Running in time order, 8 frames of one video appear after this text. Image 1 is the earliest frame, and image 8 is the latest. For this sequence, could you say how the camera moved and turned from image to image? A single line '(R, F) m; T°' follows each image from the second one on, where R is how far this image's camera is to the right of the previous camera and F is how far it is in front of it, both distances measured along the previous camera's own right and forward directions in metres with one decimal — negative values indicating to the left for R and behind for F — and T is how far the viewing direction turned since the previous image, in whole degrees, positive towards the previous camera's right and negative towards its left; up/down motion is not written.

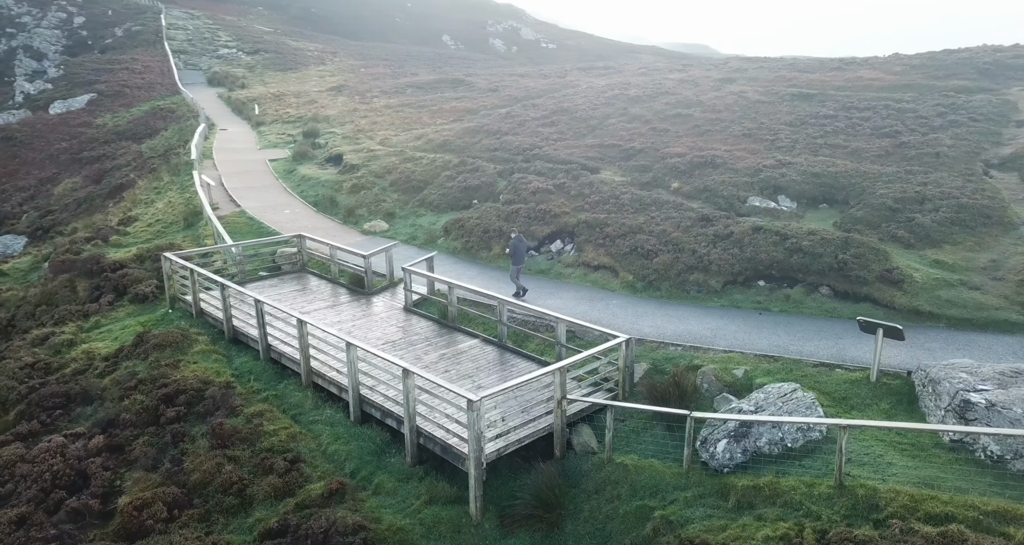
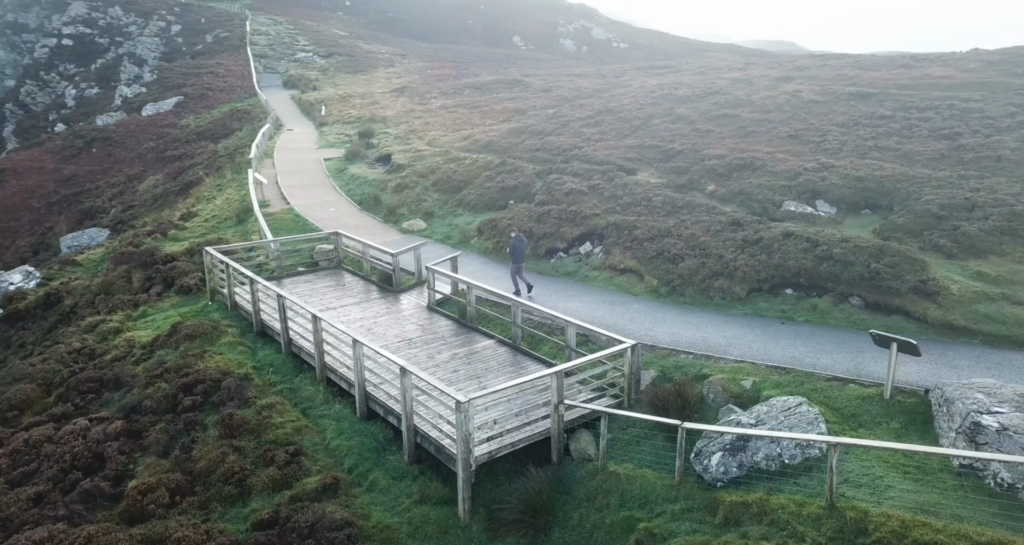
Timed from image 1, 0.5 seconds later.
(+1.1, +0.1) m; -5°
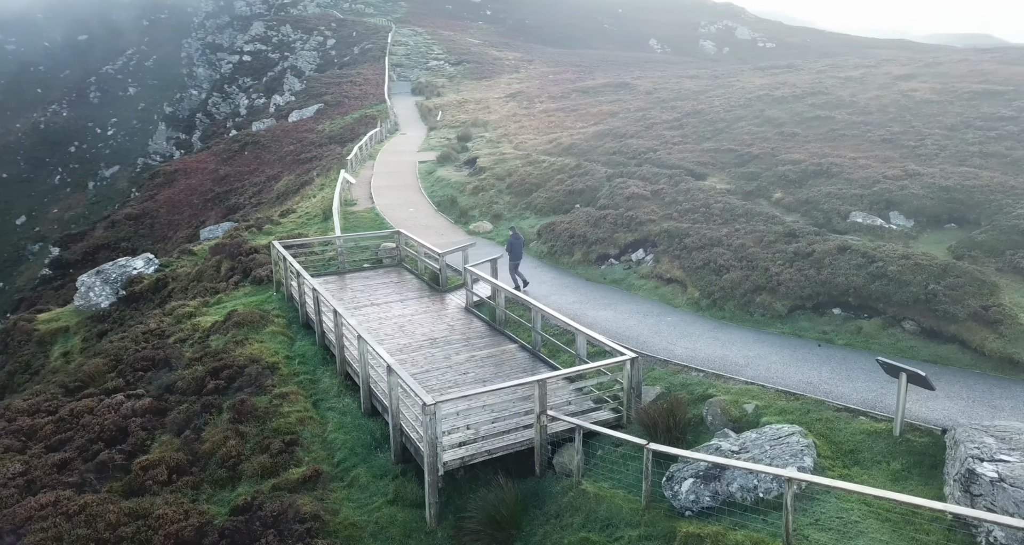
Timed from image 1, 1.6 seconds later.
(+2.3, +0.5) m; -11°
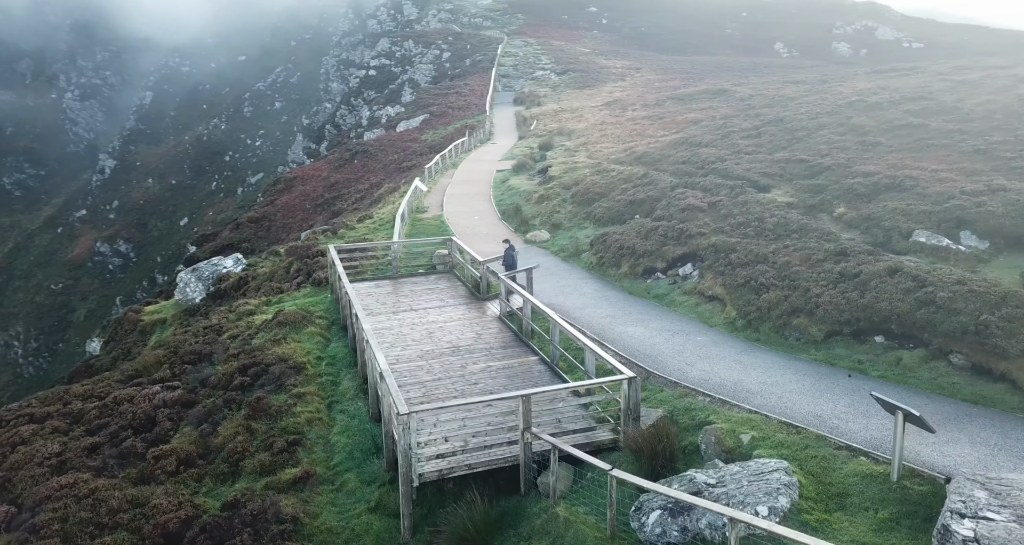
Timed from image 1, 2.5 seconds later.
(+1.9, +0.4) m; -9°
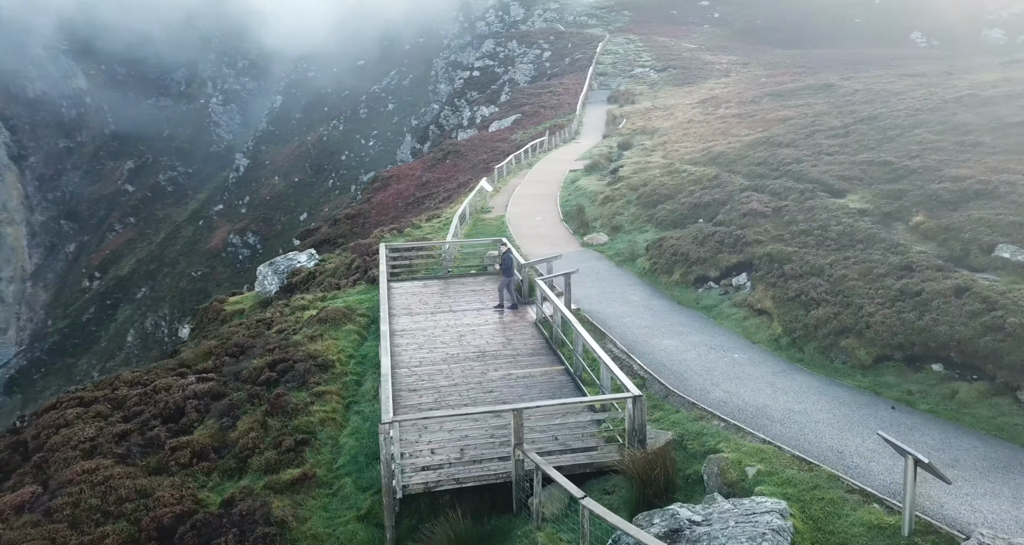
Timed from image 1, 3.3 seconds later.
(+1.5, +0.7) m; -8°
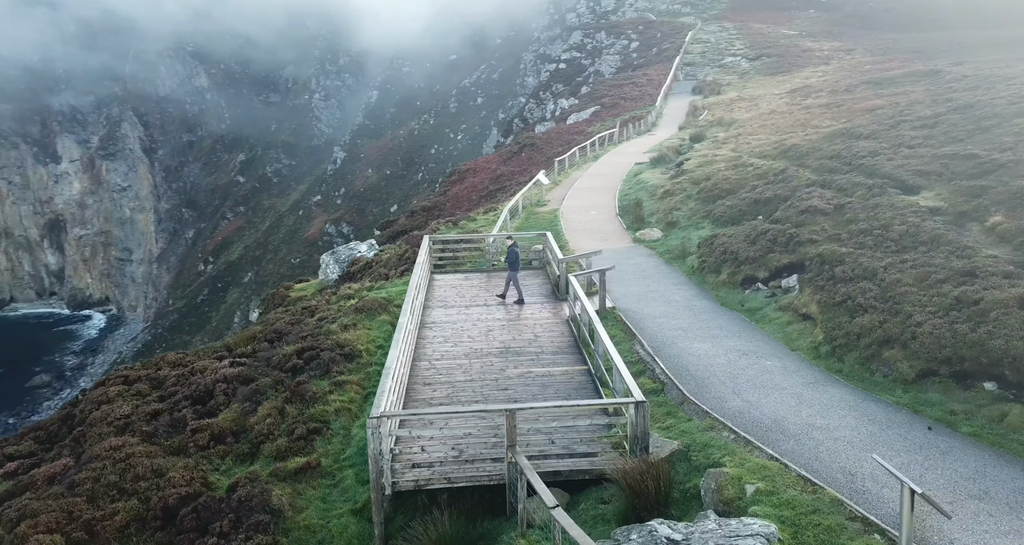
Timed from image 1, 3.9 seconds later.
(+1.2, +0.5) m; -7°
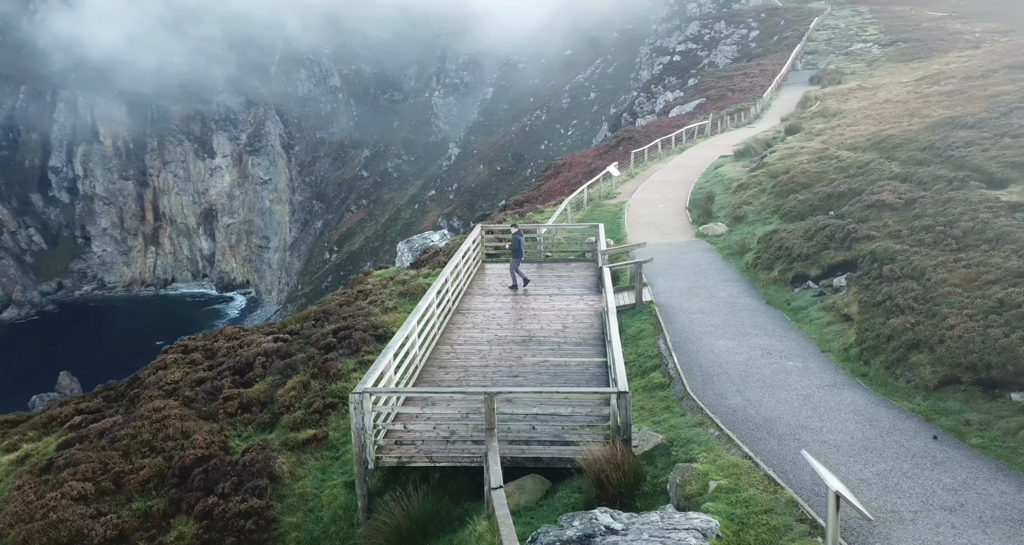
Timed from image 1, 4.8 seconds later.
(+1.8, +0.2) m; -9°
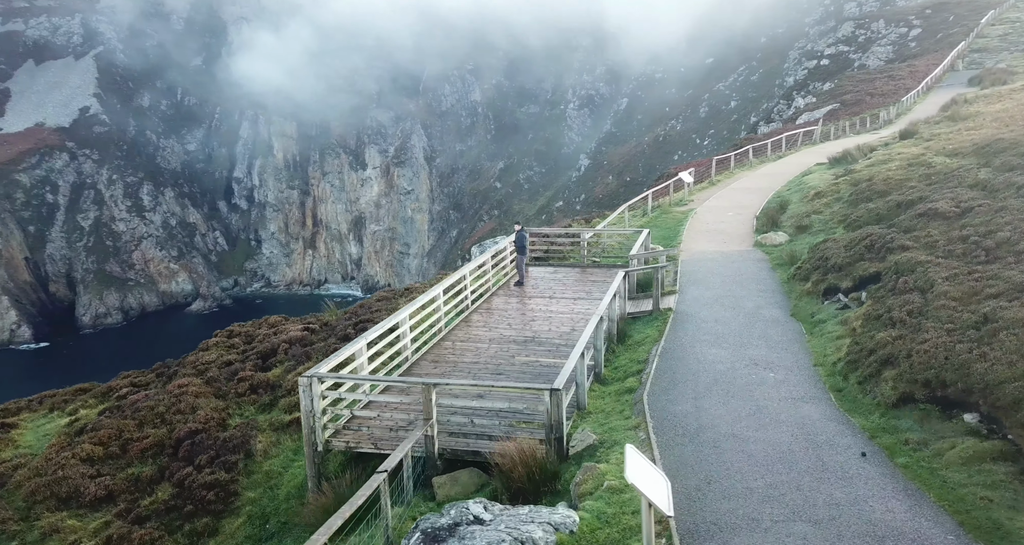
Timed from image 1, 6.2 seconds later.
(+2.7, +0.3) m; -11°
